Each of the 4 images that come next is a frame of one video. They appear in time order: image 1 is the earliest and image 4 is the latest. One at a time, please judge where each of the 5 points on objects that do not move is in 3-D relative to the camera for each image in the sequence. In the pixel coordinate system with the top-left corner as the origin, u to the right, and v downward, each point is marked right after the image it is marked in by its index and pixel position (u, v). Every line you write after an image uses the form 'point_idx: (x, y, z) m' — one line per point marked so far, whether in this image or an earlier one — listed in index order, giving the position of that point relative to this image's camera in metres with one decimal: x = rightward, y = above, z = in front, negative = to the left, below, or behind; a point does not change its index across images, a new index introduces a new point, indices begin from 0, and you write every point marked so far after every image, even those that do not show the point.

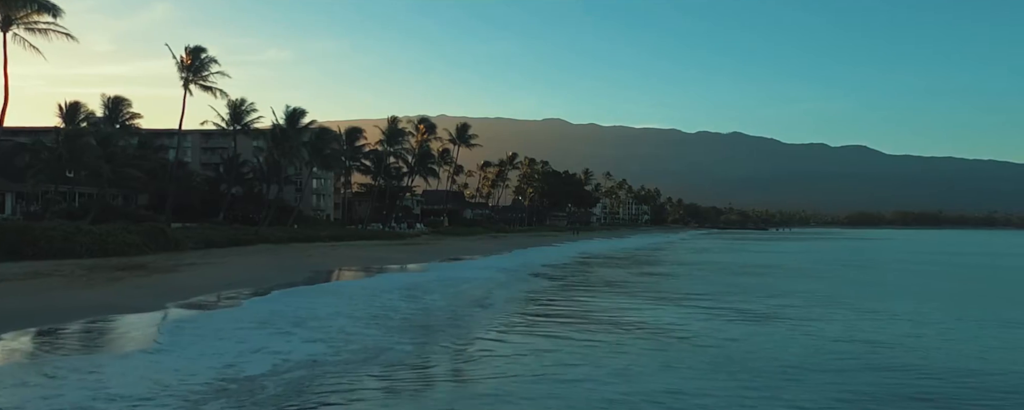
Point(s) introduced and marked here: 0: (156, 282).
0: (-8.7, -1.8, +17.8) m
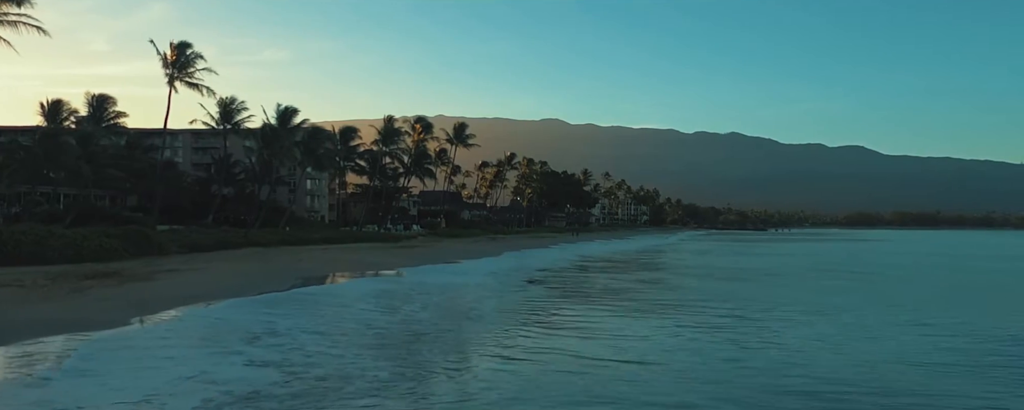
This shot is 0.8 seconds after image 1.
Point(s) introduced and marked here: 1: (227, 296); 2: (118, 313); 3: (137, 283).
0: (-8.7, -1.9, +16.4) m
1: (-6.9, -2.2, +17.7) m
2: (-7.5, -2.0, +13.9) m
3: (-9.5, -1.9, +18.5) m
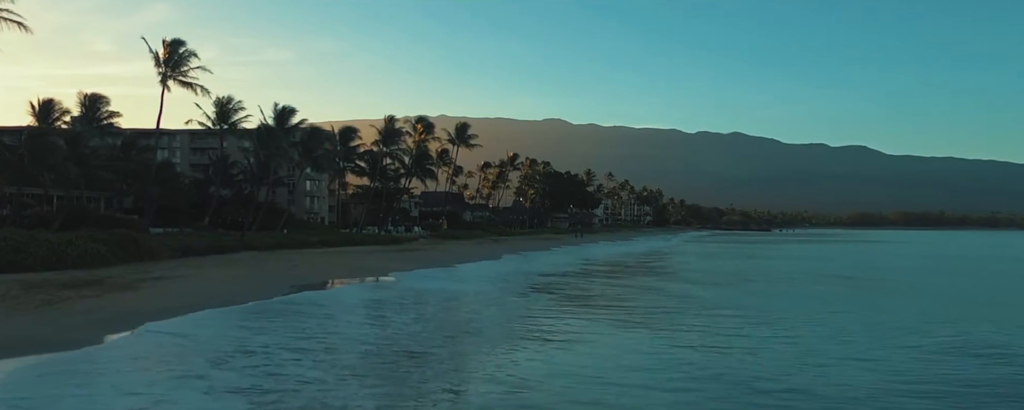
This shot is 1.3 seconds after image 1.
0: (-8.6, -2.0, +15.3) m
1: (-6.7, -2.3, +16.6) m
2: (-7.3, -2.1, +12.8) m
3: (-9.3, -2.1, +17.4) m
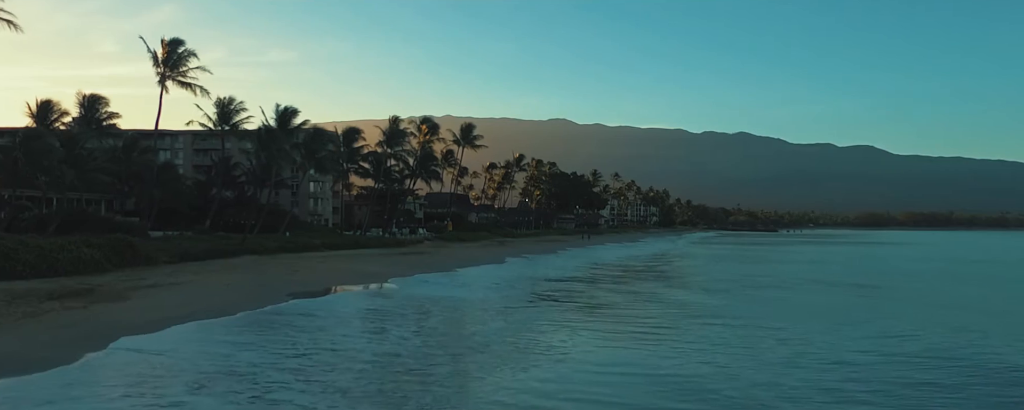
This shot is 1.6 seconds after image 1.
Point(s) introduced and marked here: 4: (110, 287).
0: (-8.5, -2.2, +14.5) m
1: (-6.6, -2.4, +15.8) m
2: (-7.2, -2.3, +12.0) m
3: (-9.2, -2.2, +16.6) m
4: (-10.6, -2.2, +19.3) m
